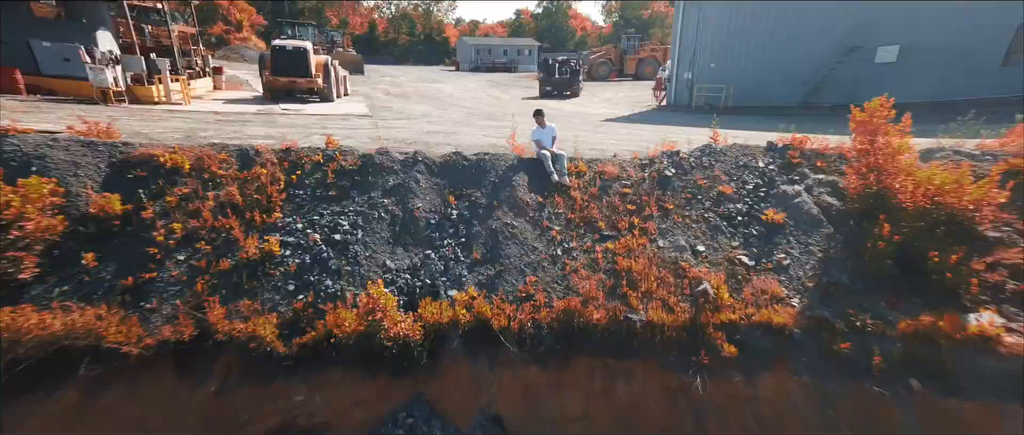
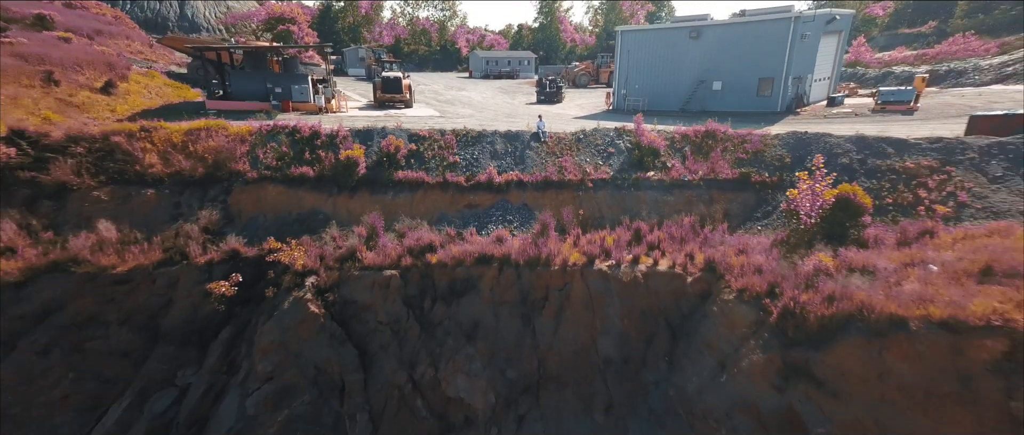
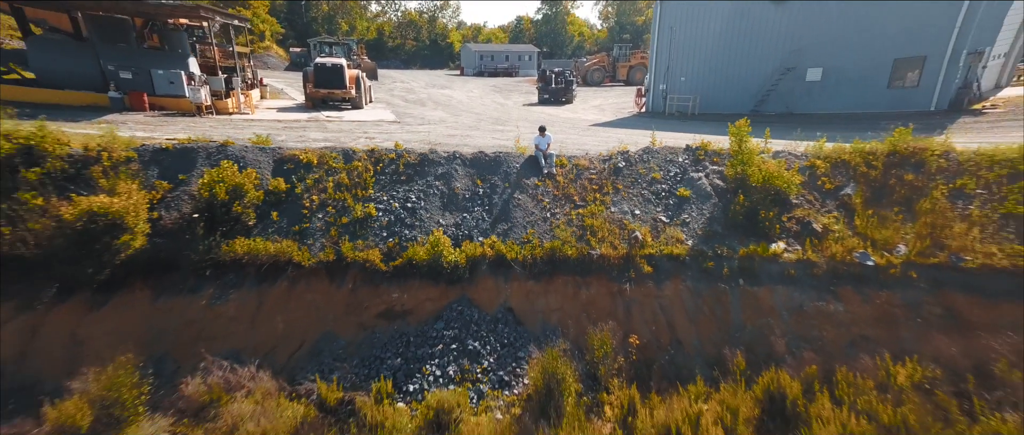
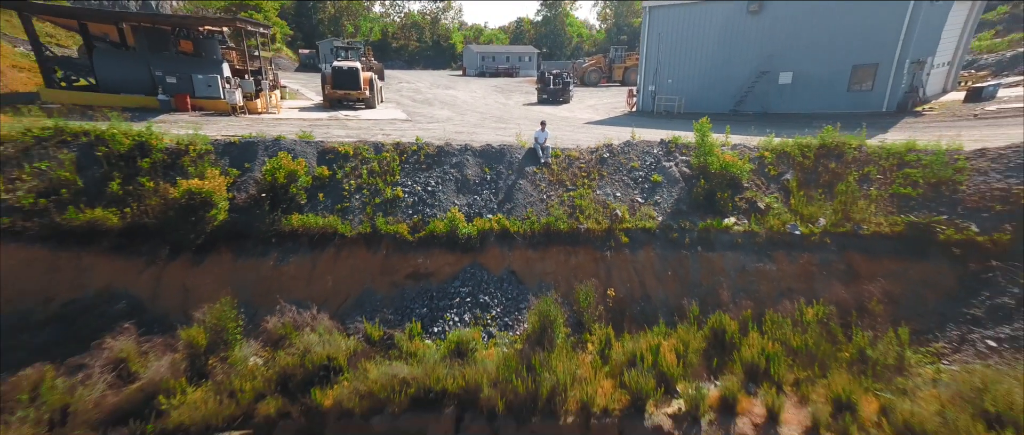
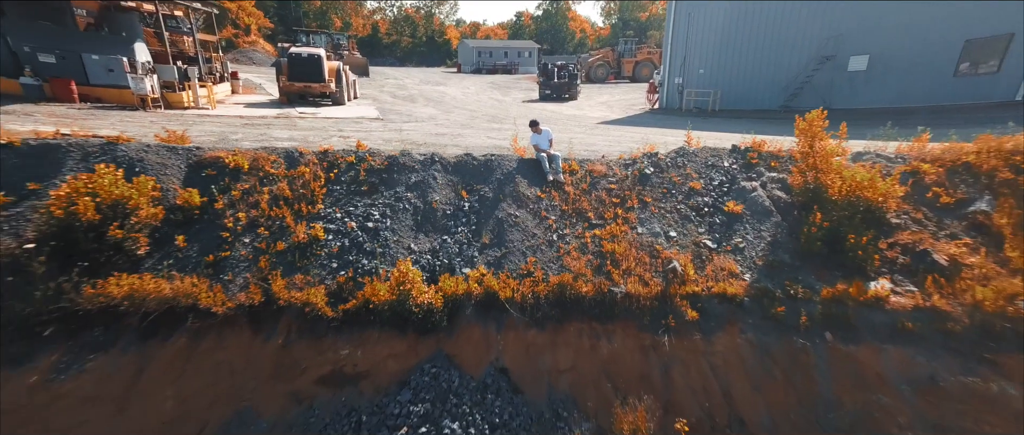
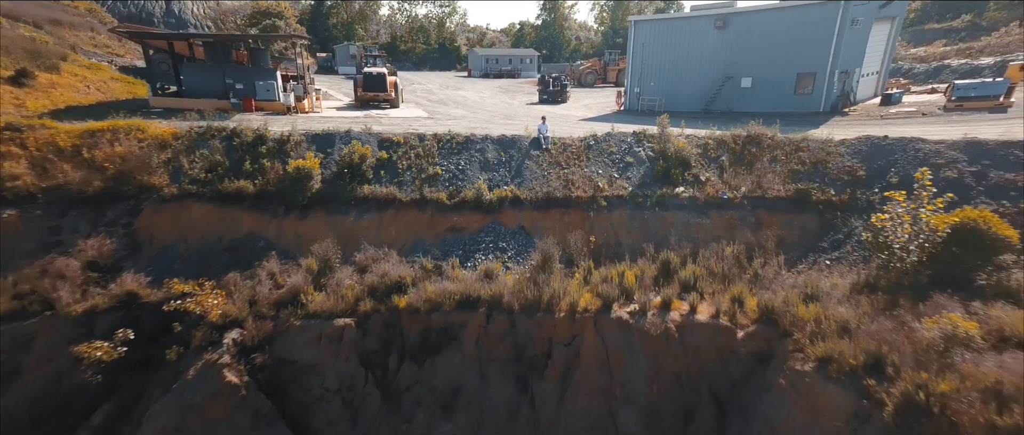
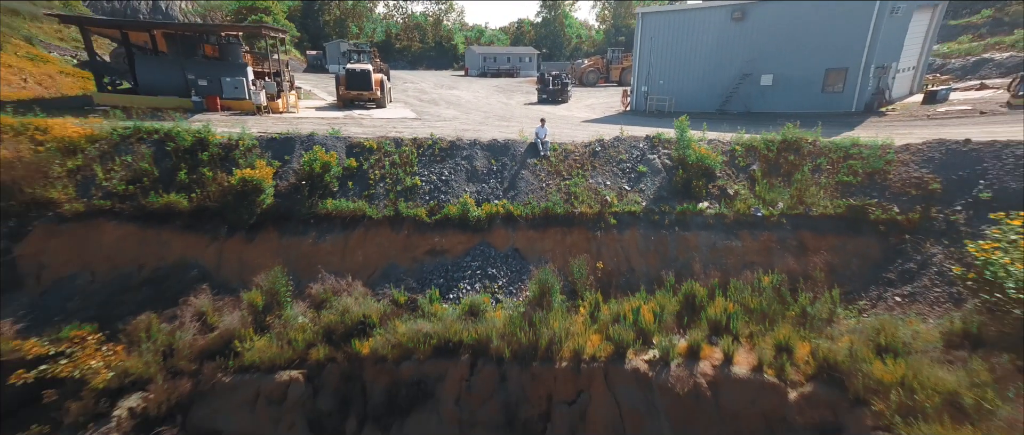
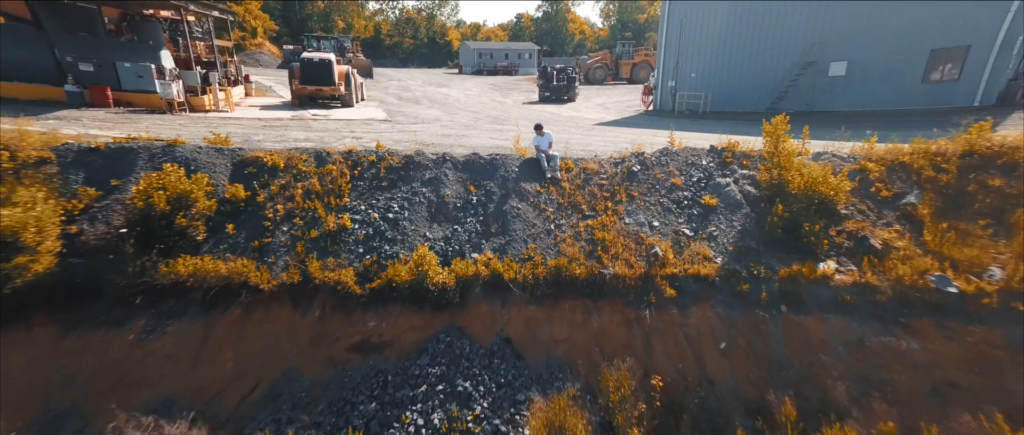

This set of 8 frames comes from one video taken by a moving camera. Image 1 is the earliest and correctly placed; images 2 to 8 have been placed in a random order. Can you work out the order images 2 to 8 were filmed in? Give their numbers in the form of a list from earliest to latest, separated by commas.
5, 8, 3, 4, 7, 6, 2
